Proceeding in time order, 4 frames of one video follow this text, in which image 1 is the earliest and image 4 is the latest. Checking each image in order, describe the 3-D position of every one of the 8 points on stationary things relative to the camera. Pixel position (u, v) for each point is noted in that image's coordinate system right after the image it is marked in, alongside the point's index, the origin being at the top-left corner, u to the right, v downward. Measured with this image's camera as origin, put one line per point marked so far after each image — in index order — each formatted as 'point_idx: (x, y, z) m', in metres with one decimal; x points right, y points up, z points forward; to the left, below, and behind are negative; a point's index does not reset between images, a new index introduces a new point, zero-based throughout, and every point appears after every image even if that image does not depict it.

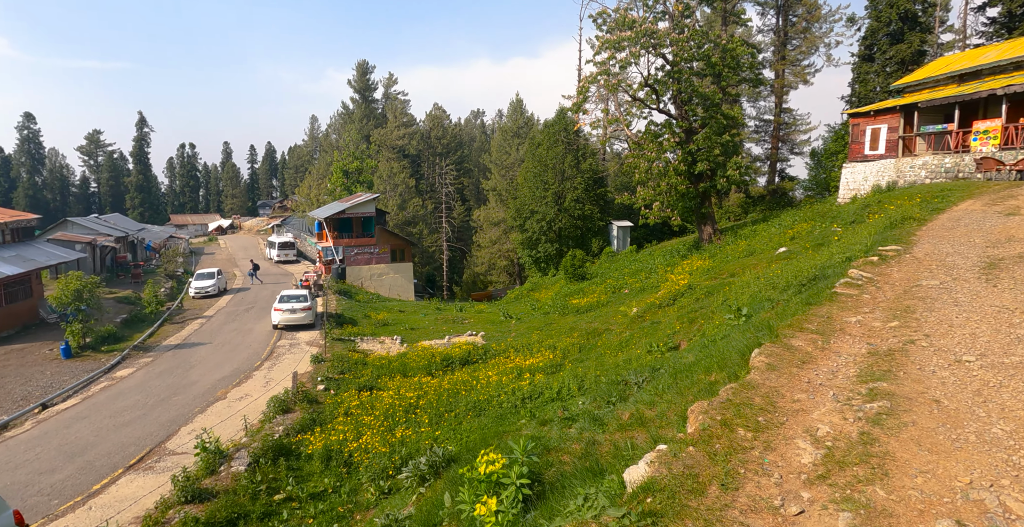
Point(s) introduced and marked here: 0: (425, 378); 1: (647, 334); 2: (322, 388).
0: (-2.1, -2.7, +15.4) m
1: (+3.1, -1.6, +15.2) m
2: (-4.6, -3.1, +15.9) m
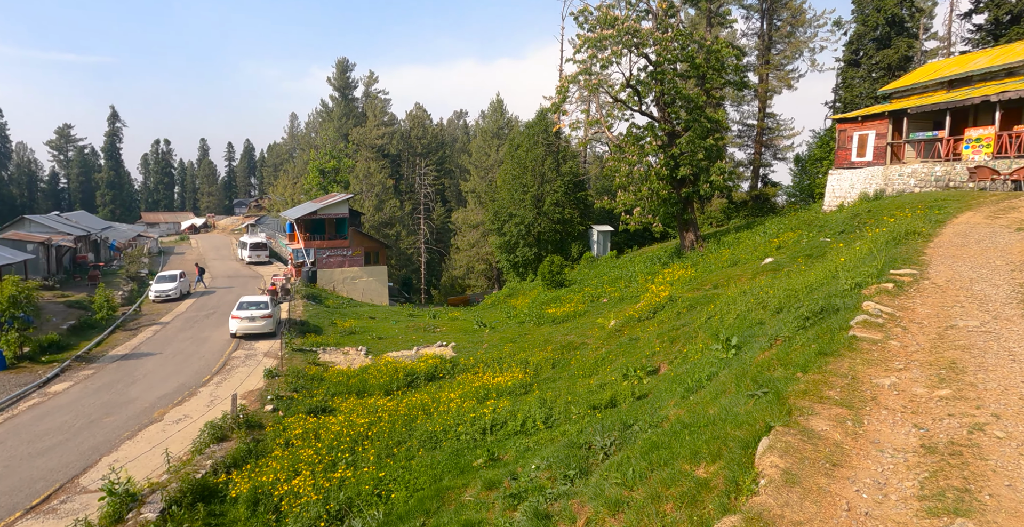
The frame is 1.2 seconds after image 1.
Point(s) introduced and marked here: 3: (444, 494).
0: (-2.8, -2.9, +14.1) m
1: (+2.4, -1.9, +14.0) m
2: (-5.3, -3.3, +14.6) m
3: (-1.4, -3.4, +9.2) m
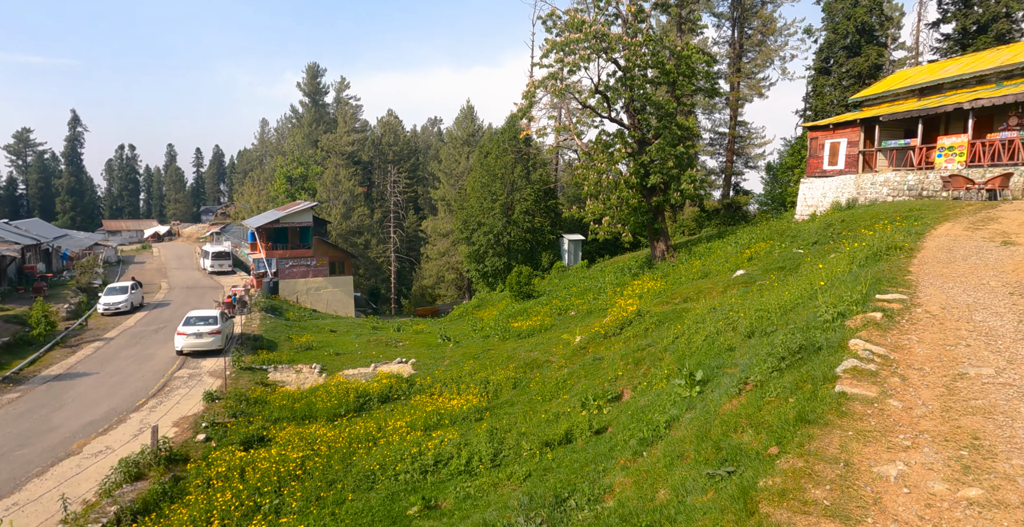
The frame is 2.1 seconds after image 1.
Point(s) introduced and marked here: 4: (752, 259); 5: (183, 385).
0: (-3.7, -3.2, +12.9) m
1: (+1.5, -2.2, +13.0) m
2: (-6.3, -3.6, +13.3) m
3: (-2.1, -3.7, +8.1) m
4: (+7.3, +0.1, +19.7) m
5: (-9.5, -3.5, +18.9) m
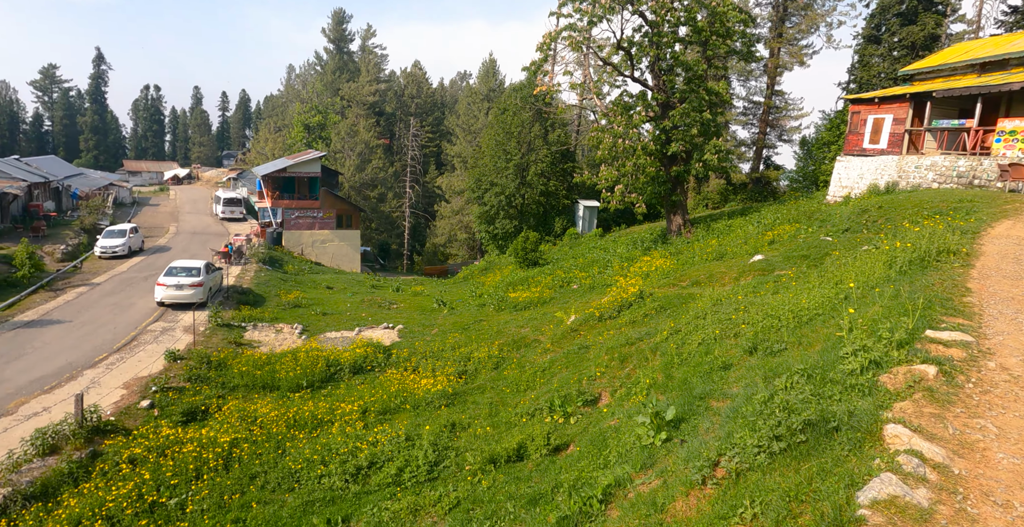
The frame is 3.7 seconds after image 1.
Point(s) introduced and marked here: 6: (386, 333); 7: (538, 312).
0: (-4.2, -2.5, +11.7) m
1: (+1.0, -1.8, +11.5) m
2: (-6.8, -2.6, +12.1) m
3: (-2.8, -3.3, +6.8) m
4: (+7.2, +0.6, +17.9) m
5: (-9.8, -2.1, +17.8) m
6: (-3.8, -2.1, +19.3) m
7: (+0.7, -1.4, +18.6) m
